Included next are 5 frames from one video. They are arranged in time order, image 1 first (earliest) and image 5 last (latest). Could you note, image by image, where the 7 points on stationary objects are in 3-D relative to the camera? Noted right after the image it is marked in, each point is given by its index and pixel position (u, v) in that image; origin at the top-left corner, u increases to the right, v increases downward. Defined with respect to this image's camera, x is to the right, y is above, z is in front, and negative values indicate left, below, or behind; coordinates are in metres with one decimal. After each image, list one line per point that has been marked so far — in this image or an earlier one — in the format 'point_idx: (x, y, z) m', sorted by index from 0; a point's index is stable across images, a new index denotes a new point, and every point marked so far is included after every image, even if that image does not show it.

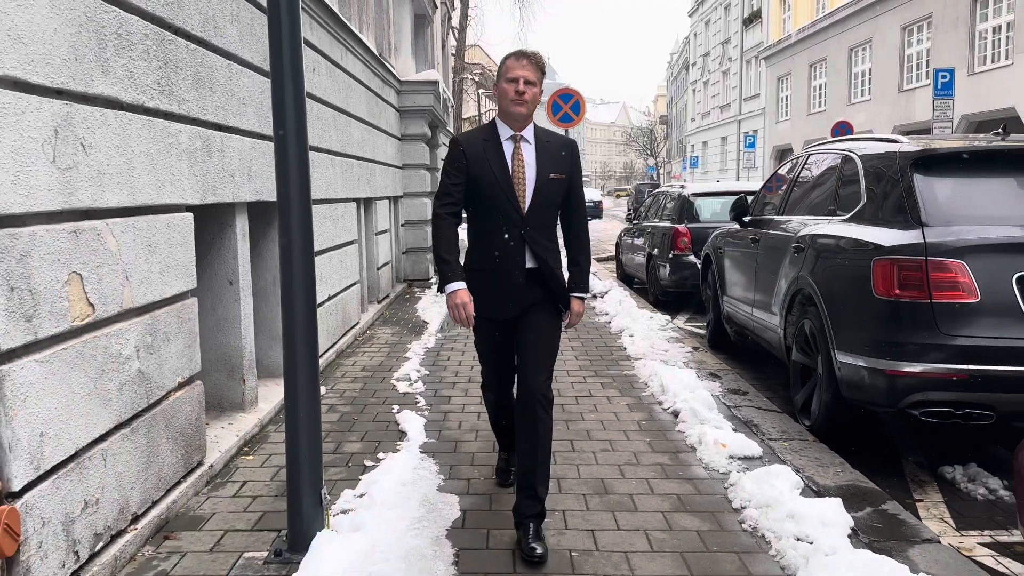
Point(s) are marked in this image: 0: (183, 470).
0: (-1.7, -1.0, +3.6) m
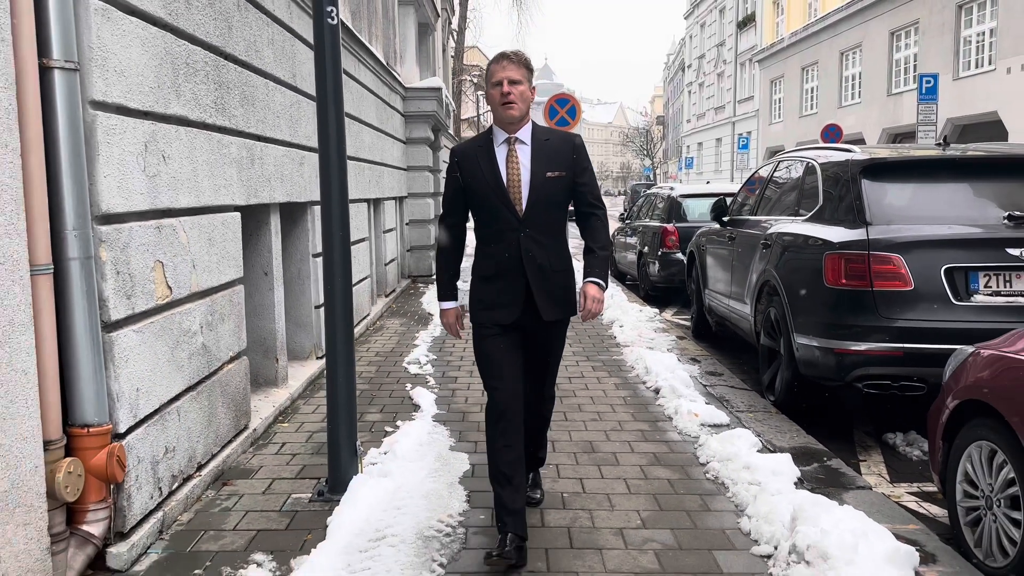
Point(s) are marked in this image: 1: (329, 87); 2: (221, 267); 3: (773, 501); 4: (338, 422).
0: (-1.7, -0.9, +4.2) m
1: (-1.0, +1.1, +3.6) m
2: (-1.8, +0.1, +4.1) m
3: (+1.3, -1.1, +3.5) m
4: (-1.0, -0.7, +3.7) m
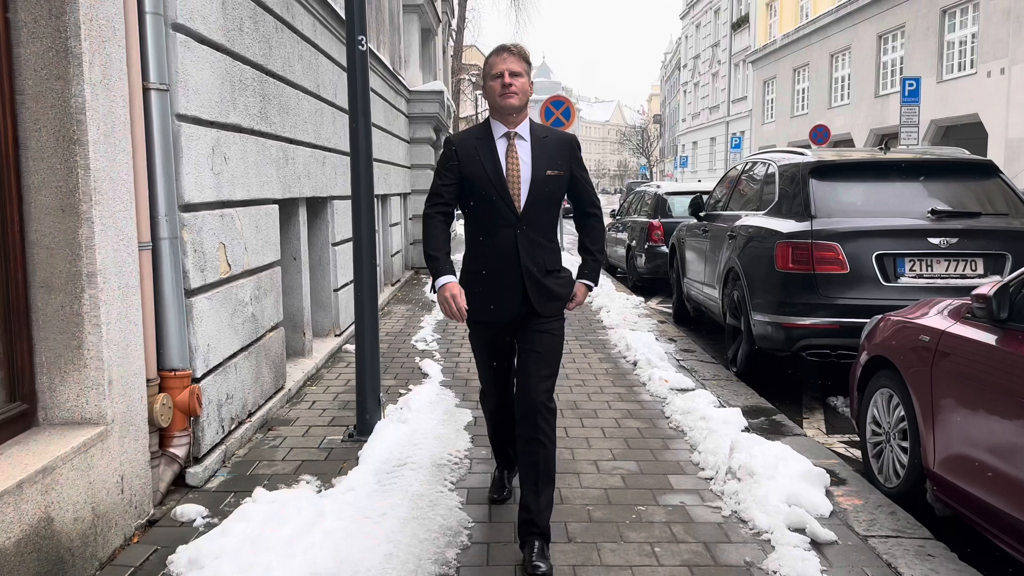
0: (-1.8, -0.7, +5.0) m
1: (-1.0, +1.2, +4.4) m
2: (-1.8, +0.3, +4.9) m
3: (+1.3, -1.0, +4.4) m
4: (-1.0, -0.6, +4.5) m
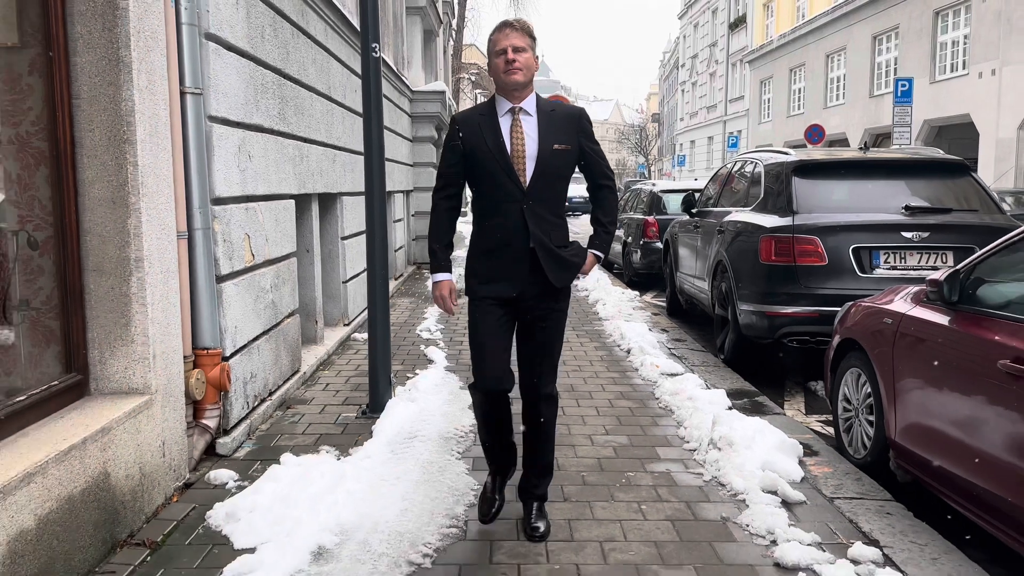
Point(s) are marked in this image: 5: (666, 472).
0: (-1.8, -0.7, +5.4) m
1: (-1.0, +1.3, +4.7) m
2: (-1.8, +0.4, +5.3) m
3: (+1.3, -0.9, +4.7) m
4: (-1.0, -0.5, +4.9) m
5: (+0.9, -1.1, +4.0) m
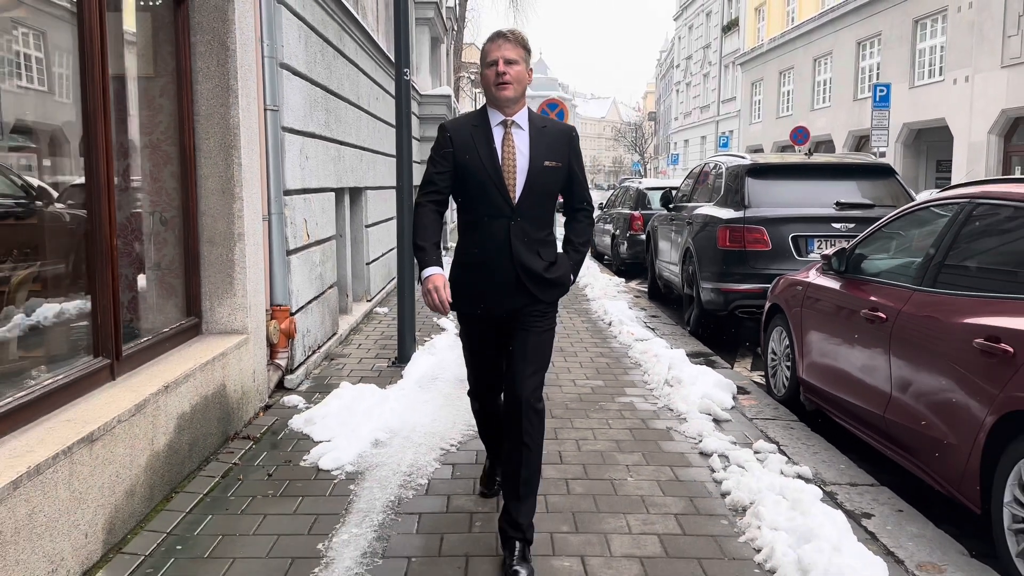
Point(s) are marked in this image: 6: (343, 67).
0: (-1.8, -0.4, +6.6) m
1: (-1.0, +1.5, +6.0) m
2: (-1.8, +0.6, +6.5) m
3: (+1.3, -0.7, +6.0) m
4: (-1.0, -0.3, +6.2) m
5: (+0.9, -0.9, +5.2) m
6: (-1.8, +2.4, +7.3) m
